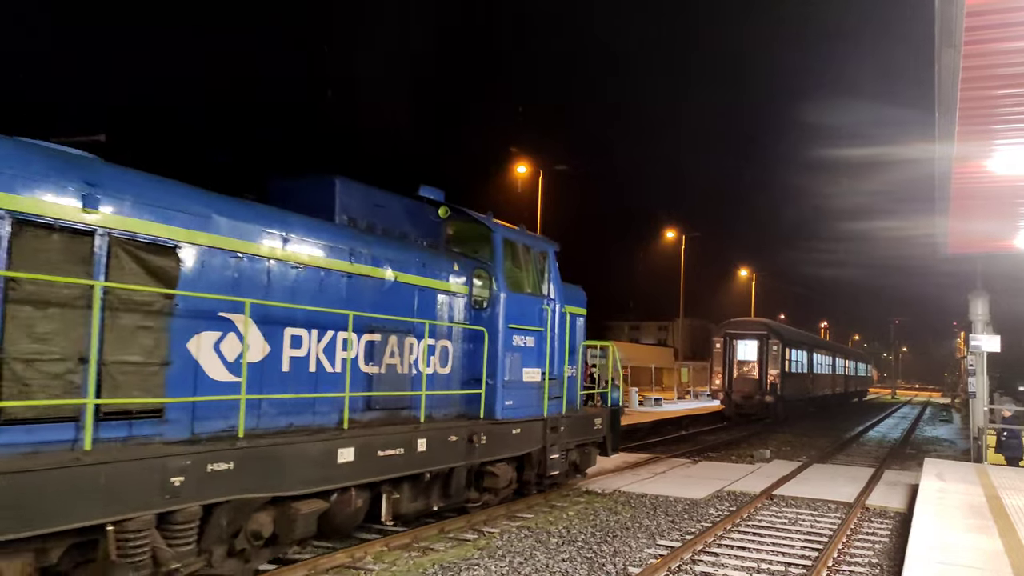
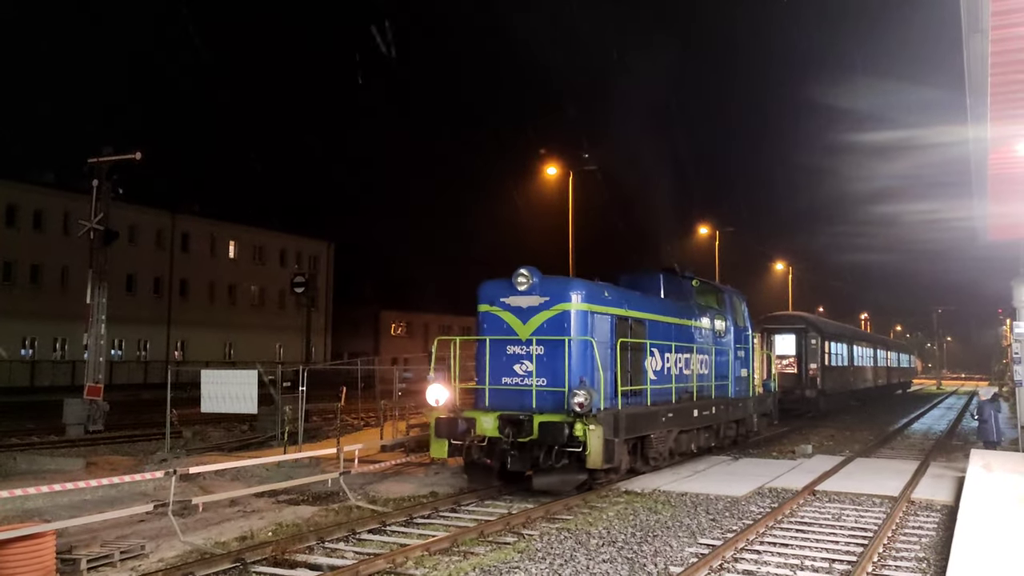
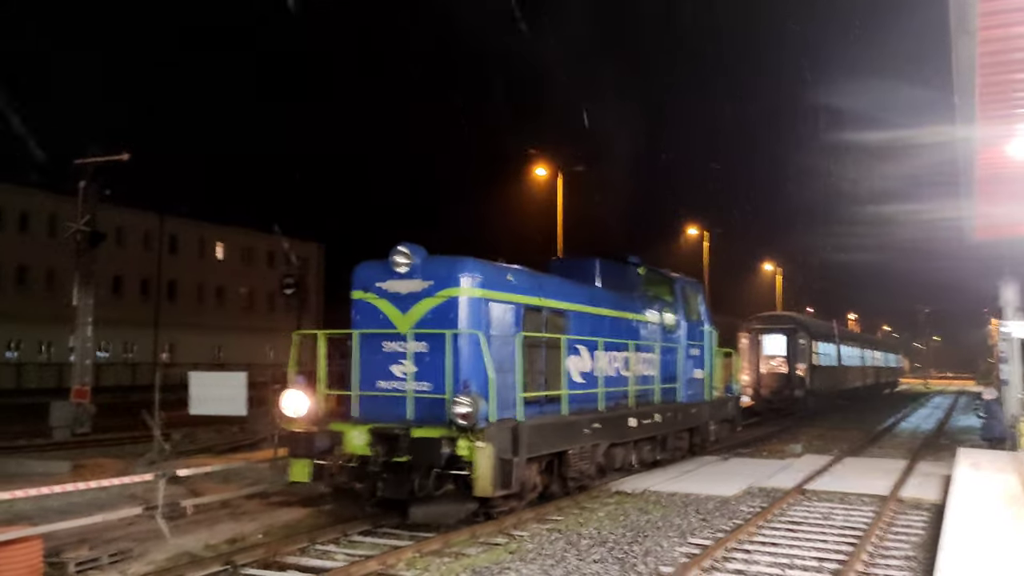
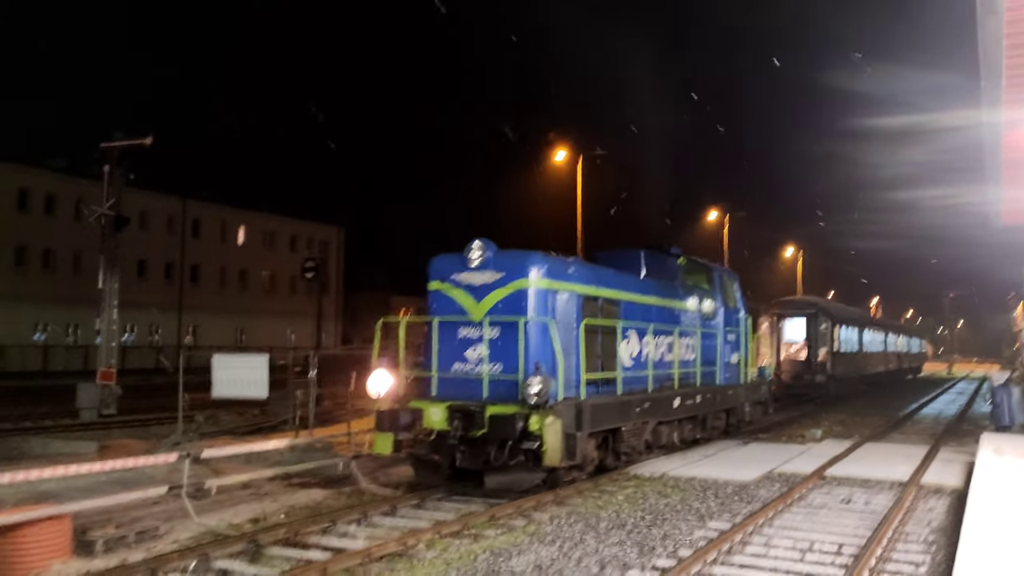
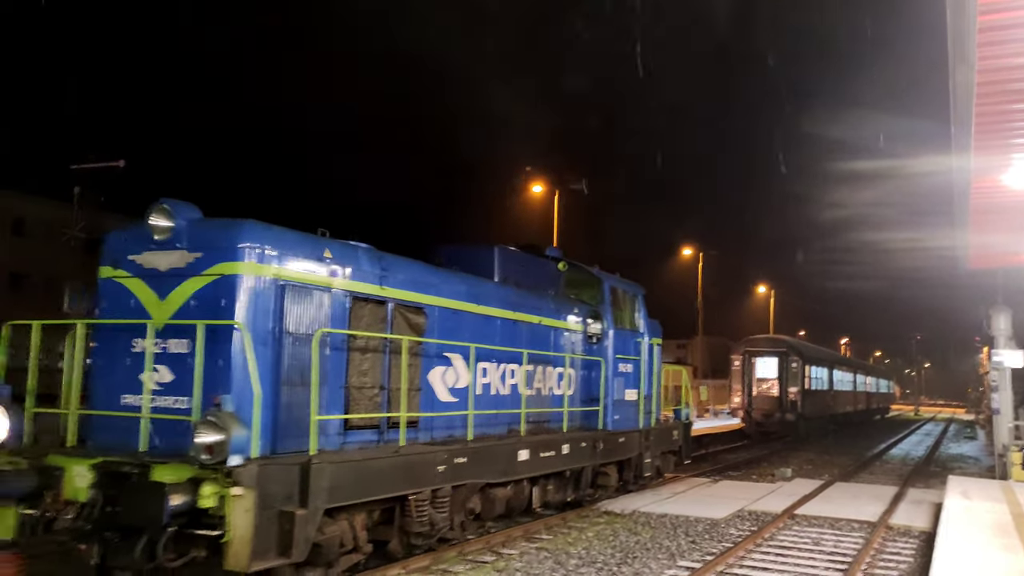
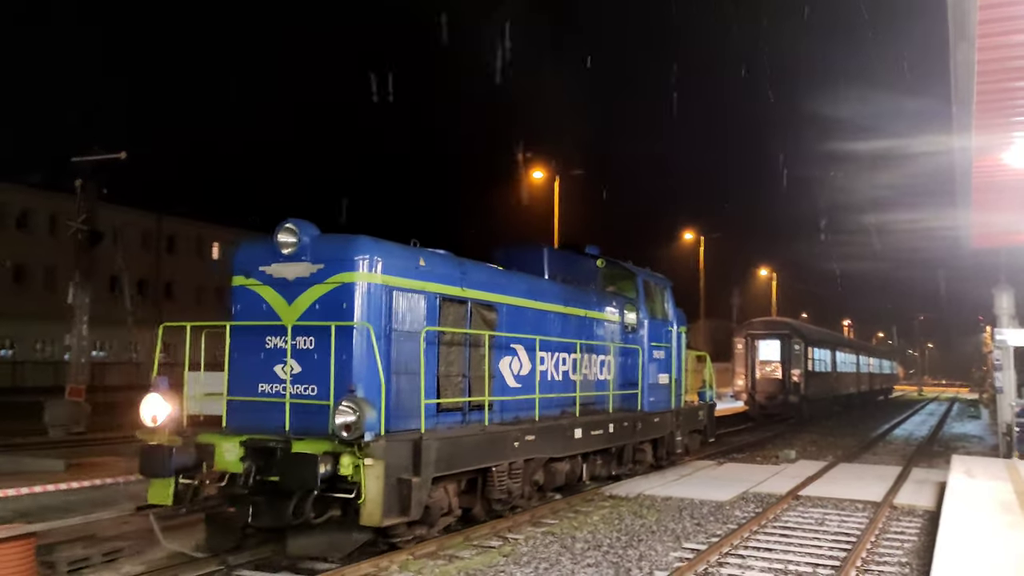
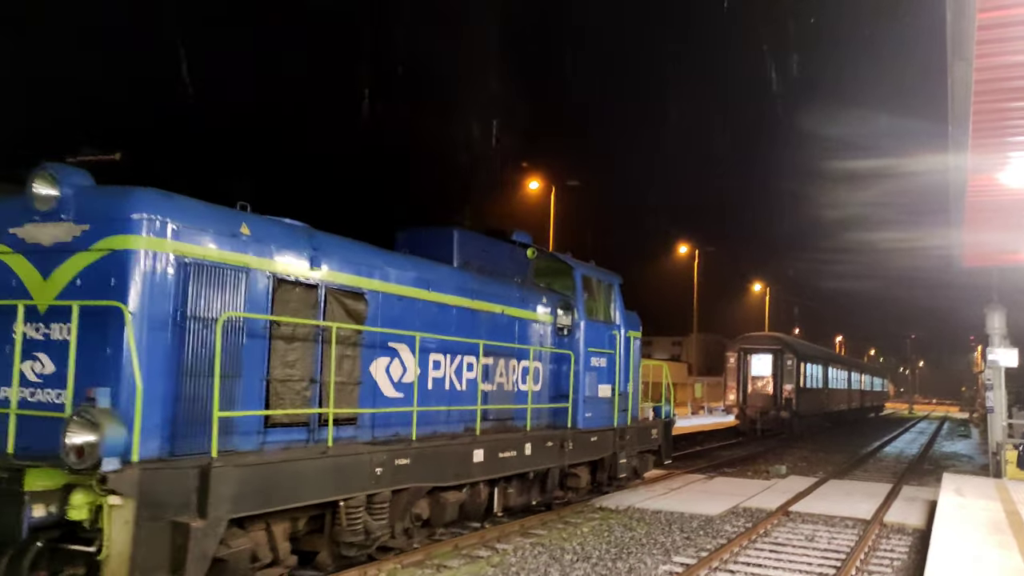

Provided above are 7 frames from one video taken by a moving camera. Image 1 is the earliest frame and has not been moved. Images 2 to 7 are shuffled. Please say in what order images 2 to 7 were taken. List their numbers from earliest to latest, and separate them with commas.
7, 5, 6, 3, 4, 2
